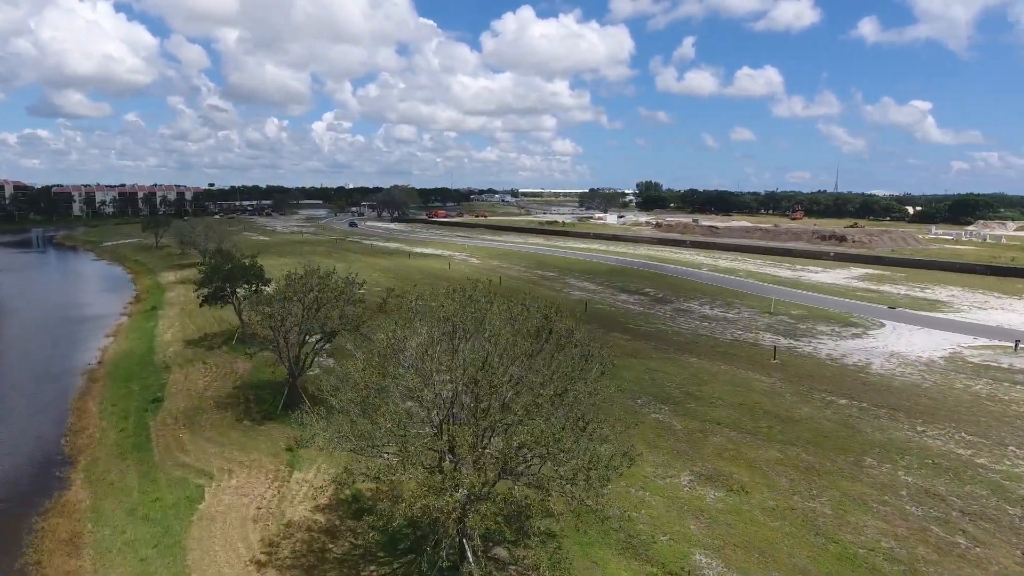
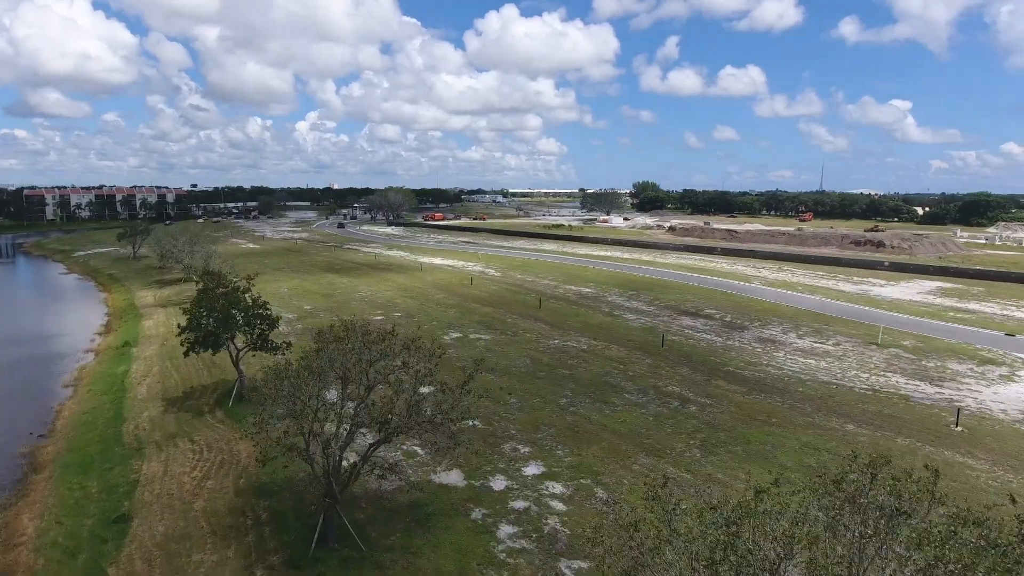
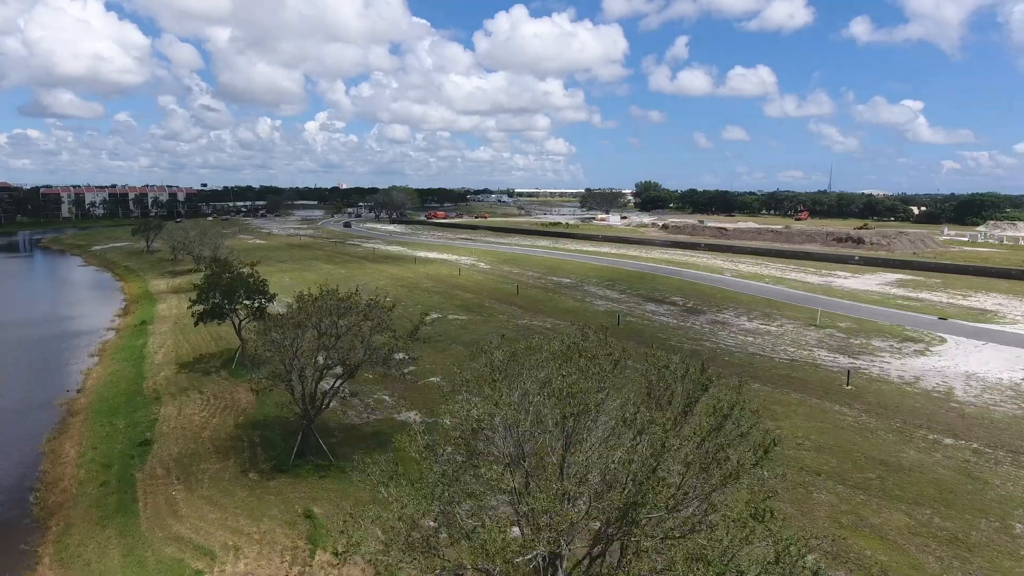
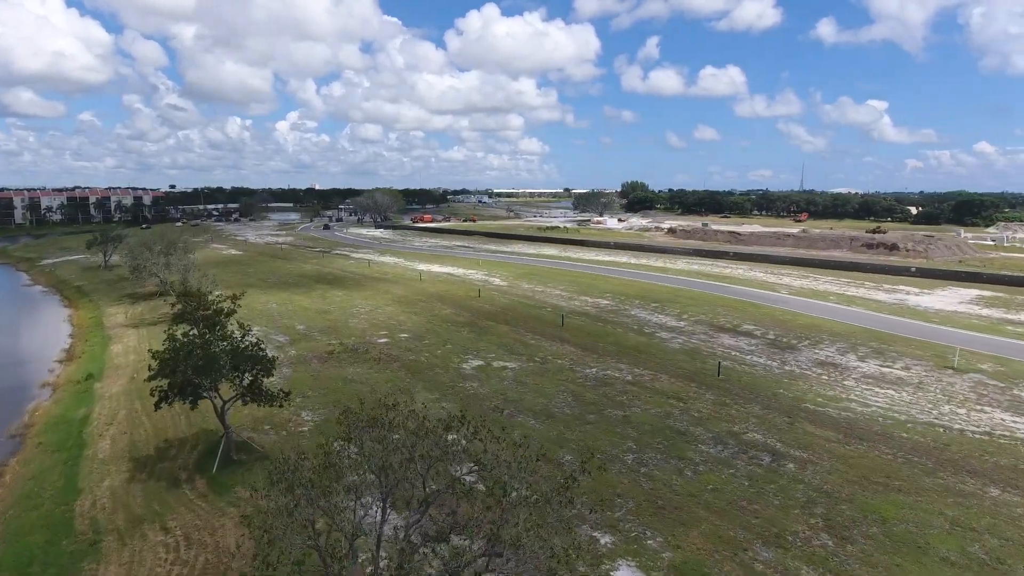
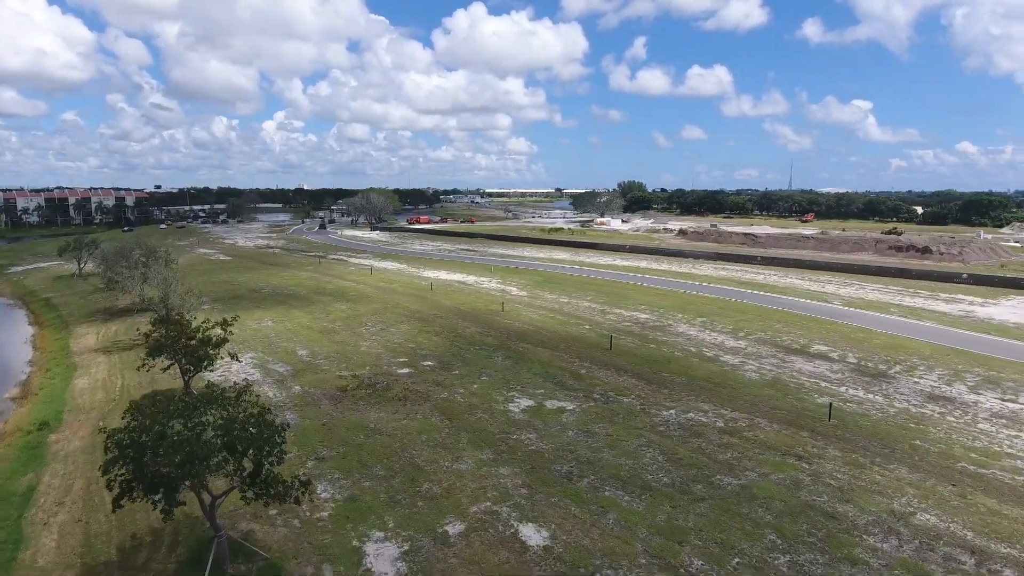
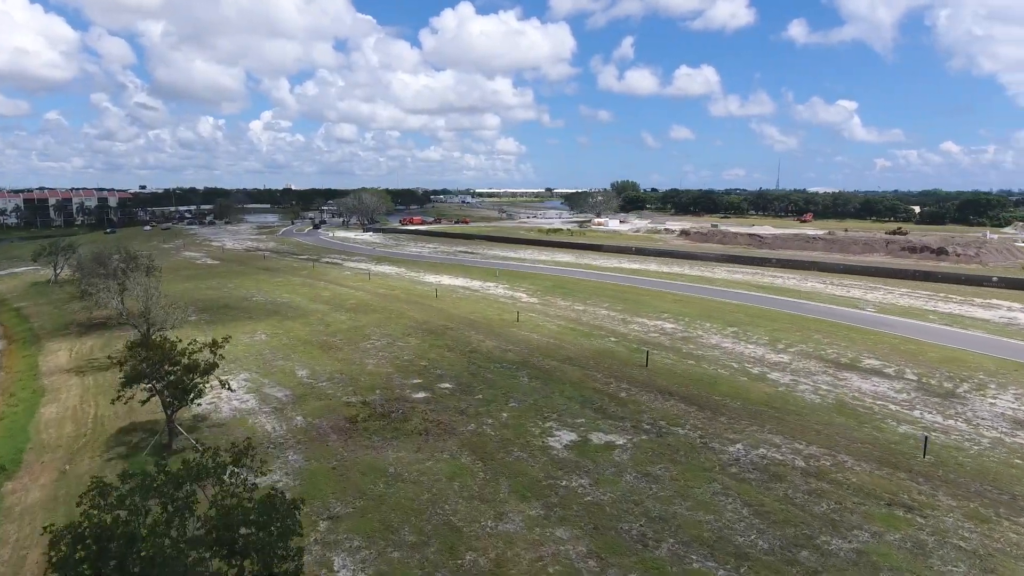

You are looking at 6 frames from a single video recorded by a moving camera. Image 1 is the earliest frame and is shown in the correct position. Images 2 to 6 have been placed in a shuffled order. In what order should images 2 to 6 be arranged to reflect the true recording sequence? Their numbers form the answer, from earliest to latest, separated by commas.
3, 2, 4, 5, 6
